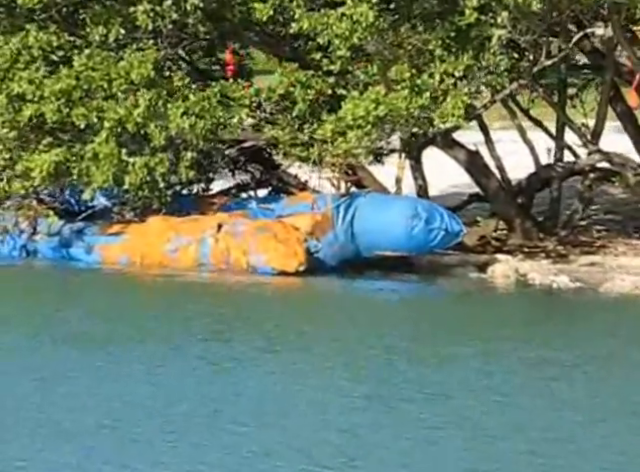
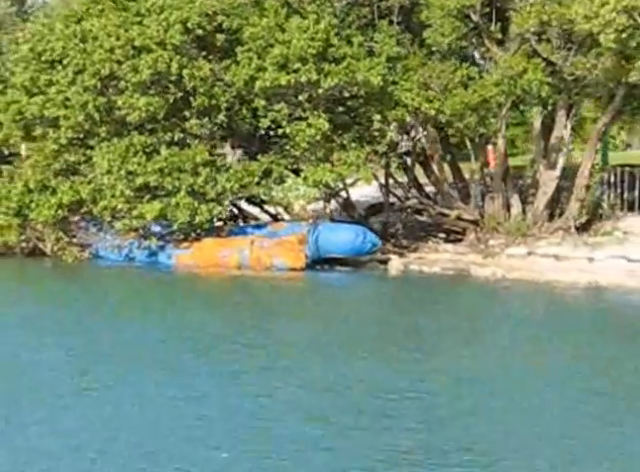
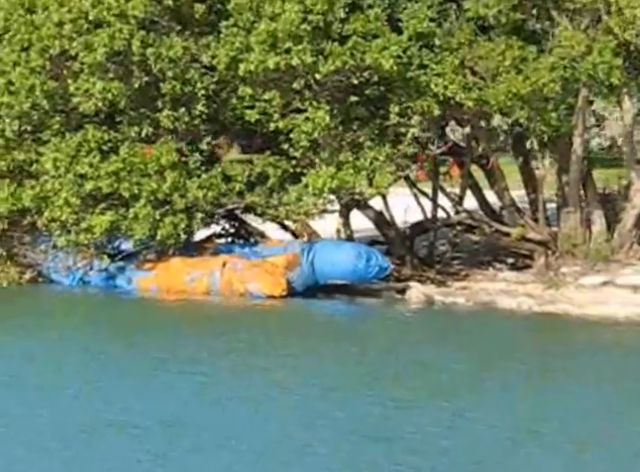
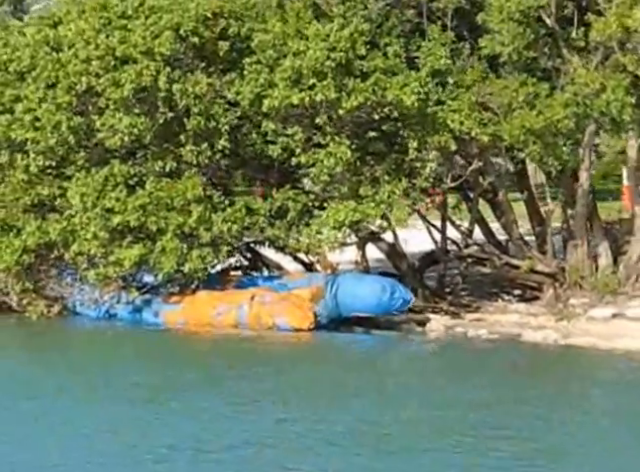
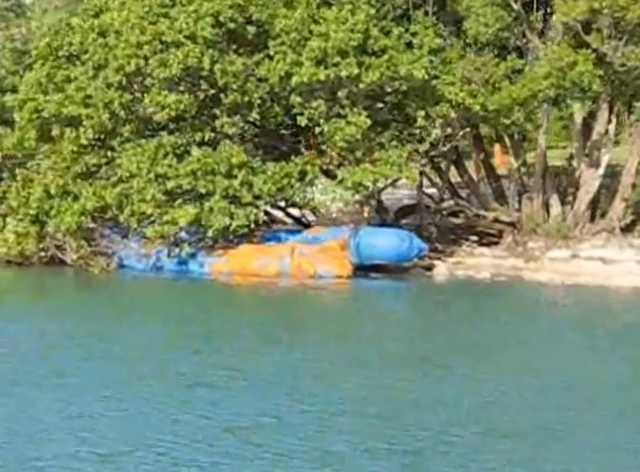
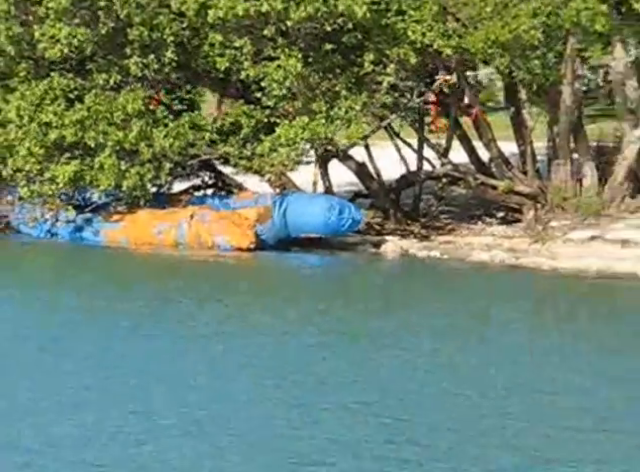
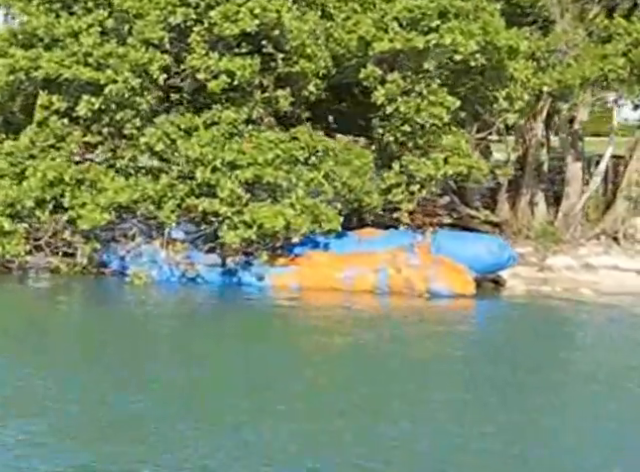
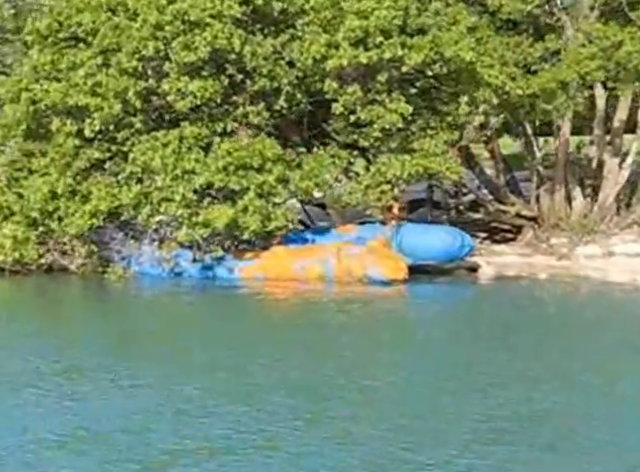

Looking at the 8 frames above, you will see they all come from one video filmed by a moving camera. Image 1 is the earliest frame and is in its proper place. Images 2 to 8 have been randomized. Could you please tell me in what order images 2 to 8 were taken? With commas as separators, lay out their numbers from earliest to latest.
6, 3, 4, 2, 5, 8, 7
